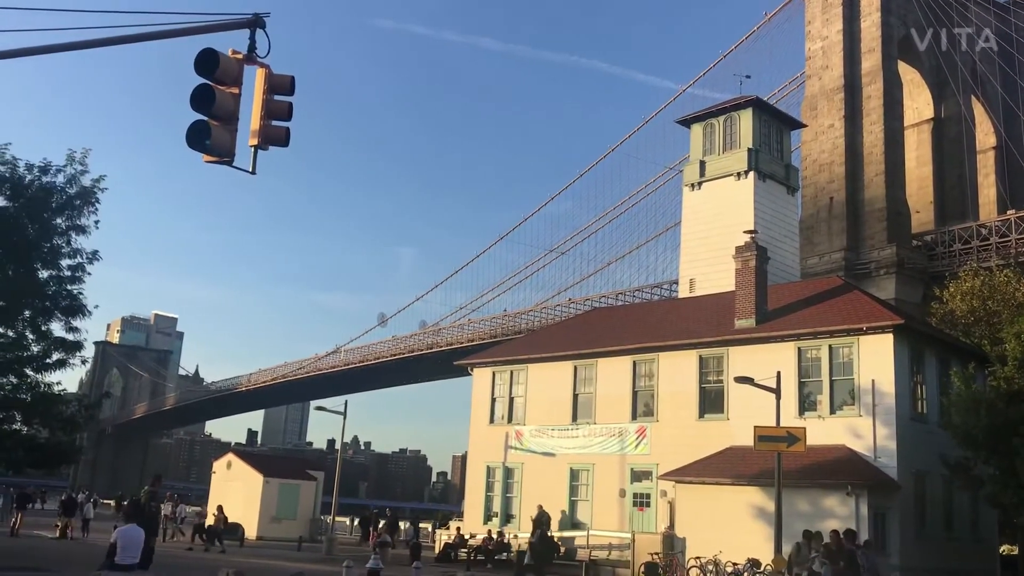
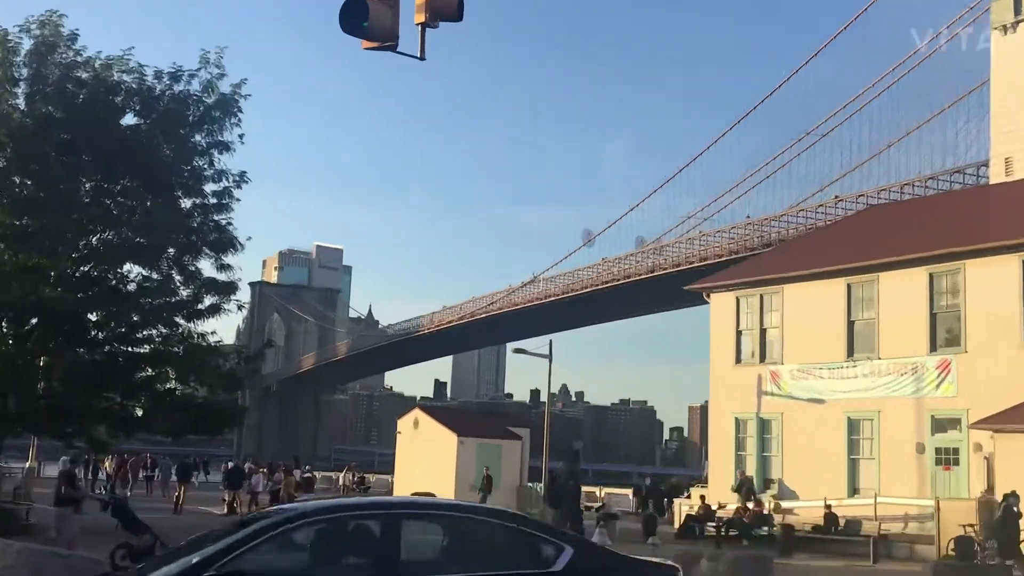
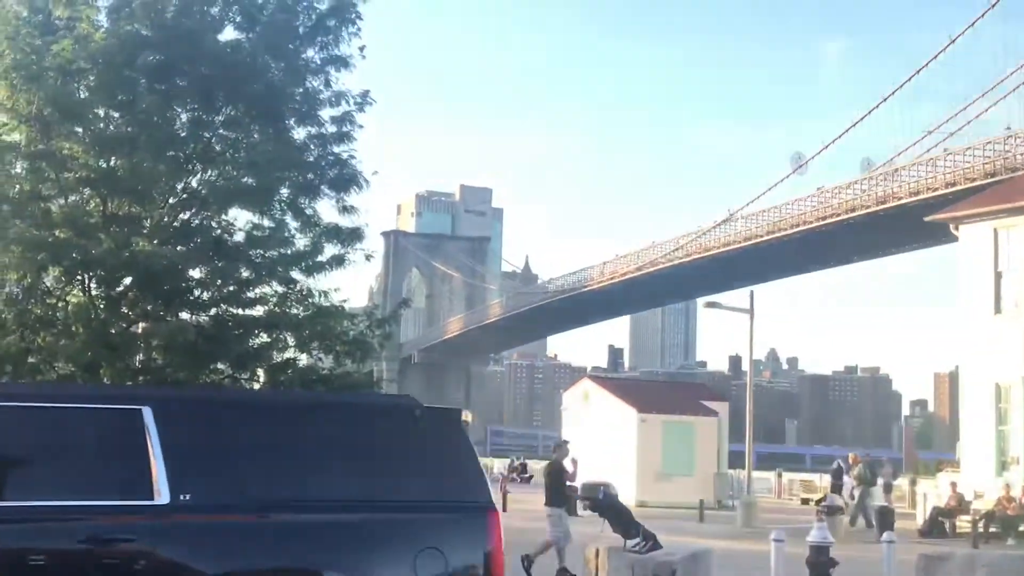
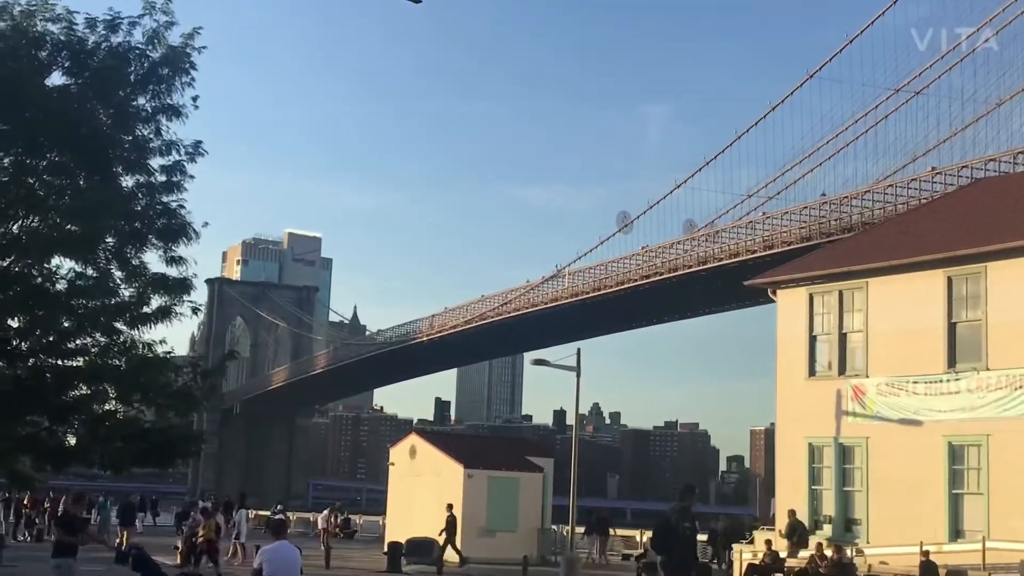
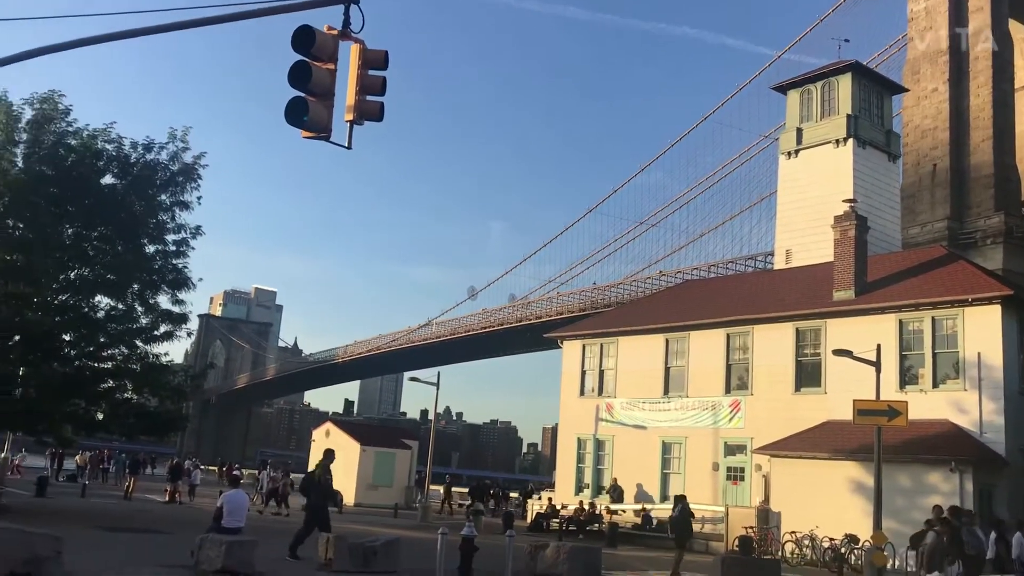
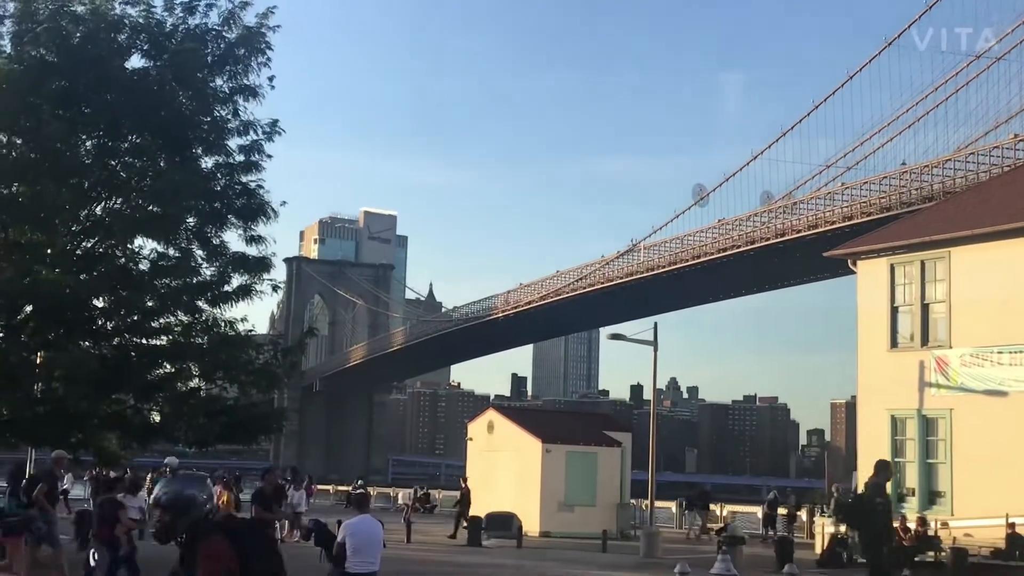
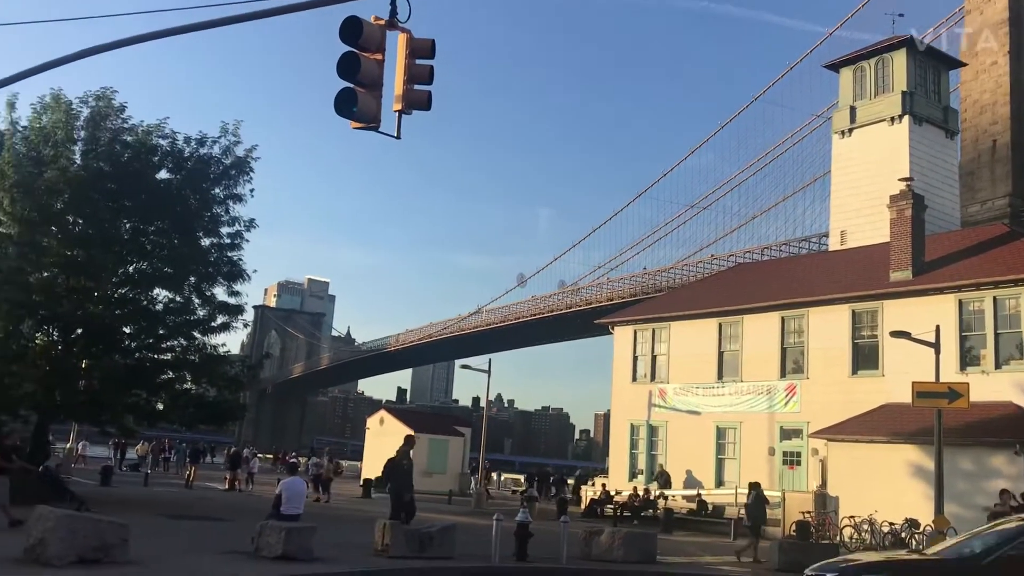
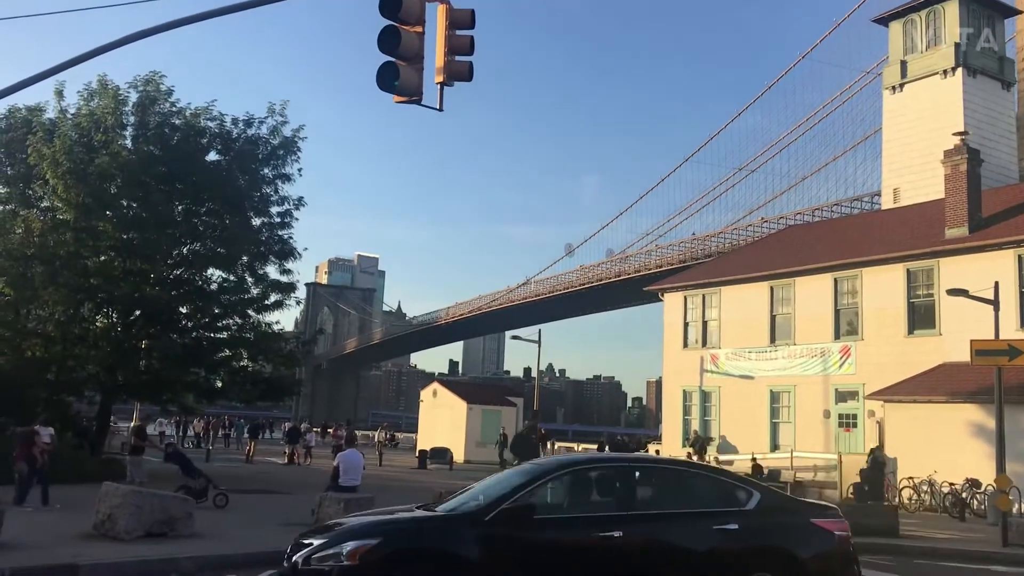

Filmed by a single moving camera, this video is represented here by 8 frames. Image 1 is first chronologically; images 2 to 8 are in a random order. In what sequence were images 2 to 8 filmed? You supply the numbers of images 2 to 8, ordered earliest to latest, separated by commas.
5, 7, 8, 2, 4, 6, 3
